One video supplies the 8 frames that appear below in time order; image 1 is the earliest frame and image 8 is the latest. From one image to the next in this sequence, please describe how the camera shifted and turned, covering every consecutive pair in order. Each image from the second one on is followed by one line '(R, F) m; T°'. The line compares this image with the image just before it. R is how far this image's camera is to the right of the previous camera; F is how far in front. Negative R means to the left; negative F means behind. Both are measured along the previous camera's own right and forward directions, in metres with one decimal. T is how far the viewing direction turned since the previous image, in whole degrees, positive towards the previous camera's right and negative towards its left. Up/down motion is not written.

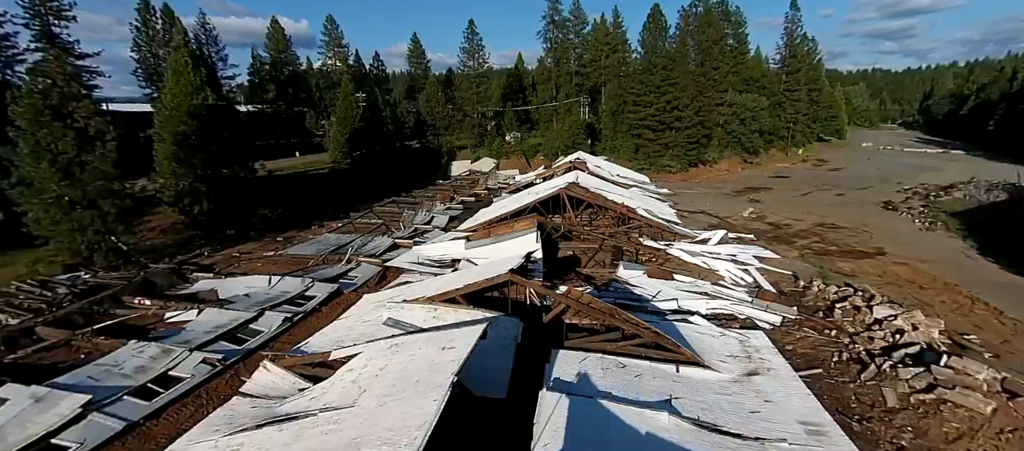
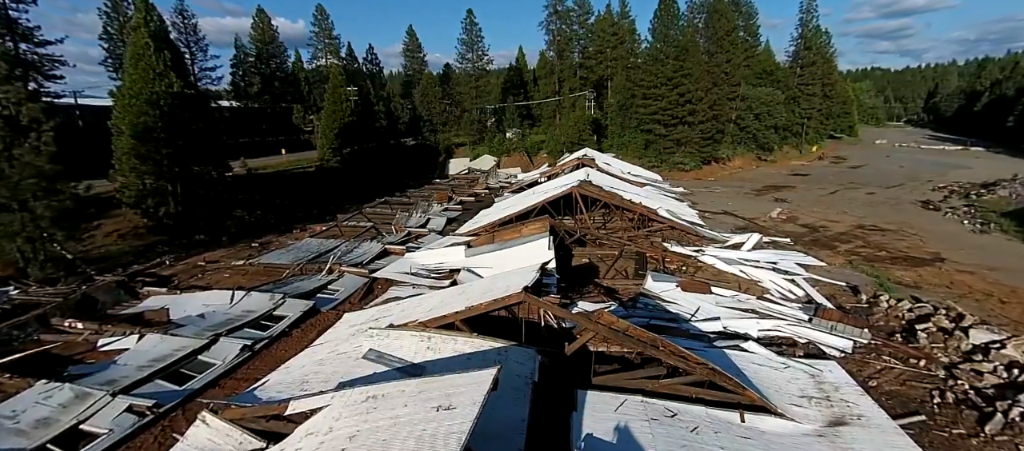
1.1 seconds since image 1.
(-0.2, +1.9) m; 0°
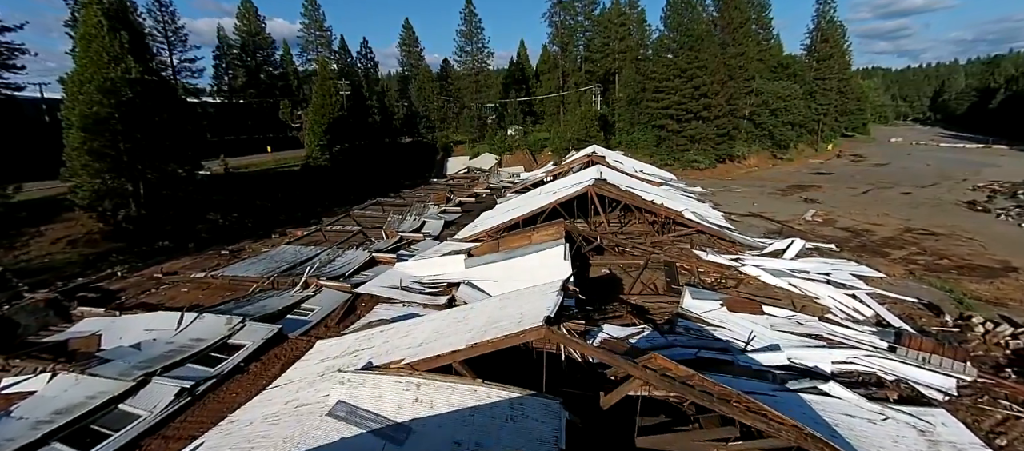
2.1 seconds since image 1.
(-0.2, +1.8) m; 0°
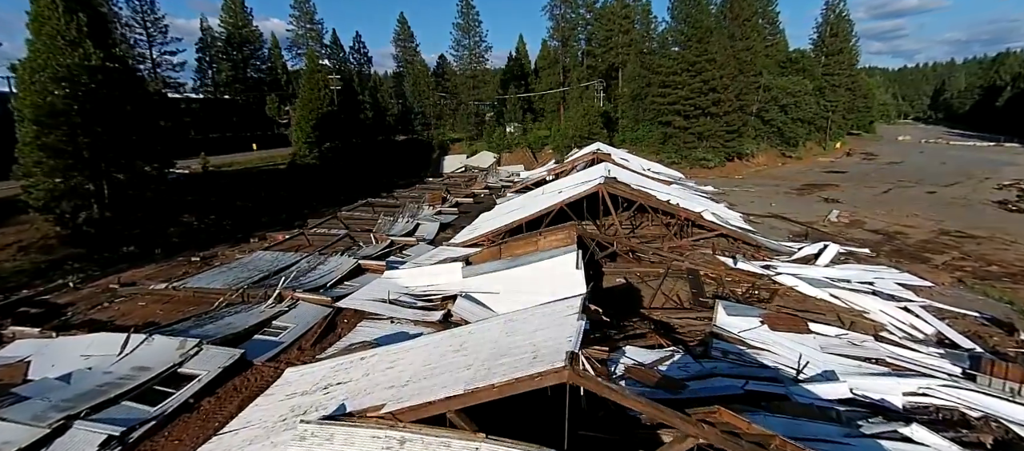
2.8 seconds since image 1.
(-0.1, +1.2) m; 0°
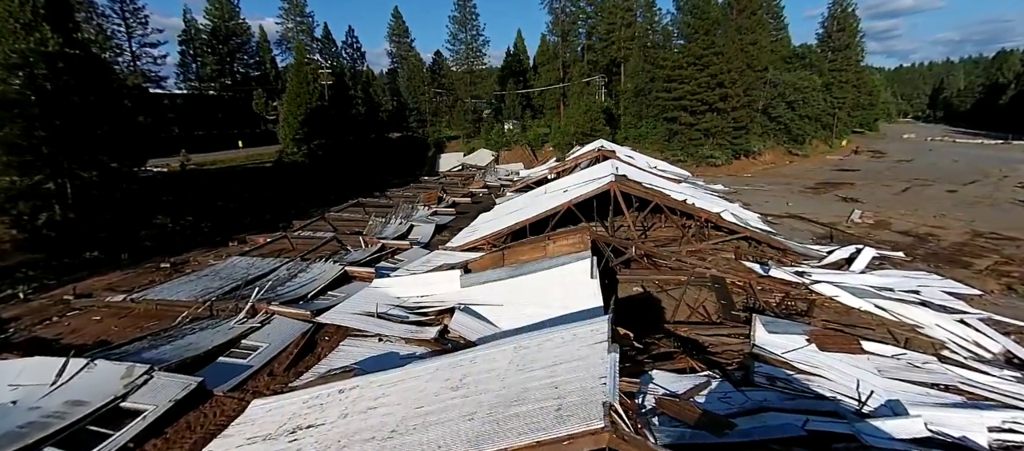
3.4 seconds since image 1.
(-0.1, +1.0) m; 0°
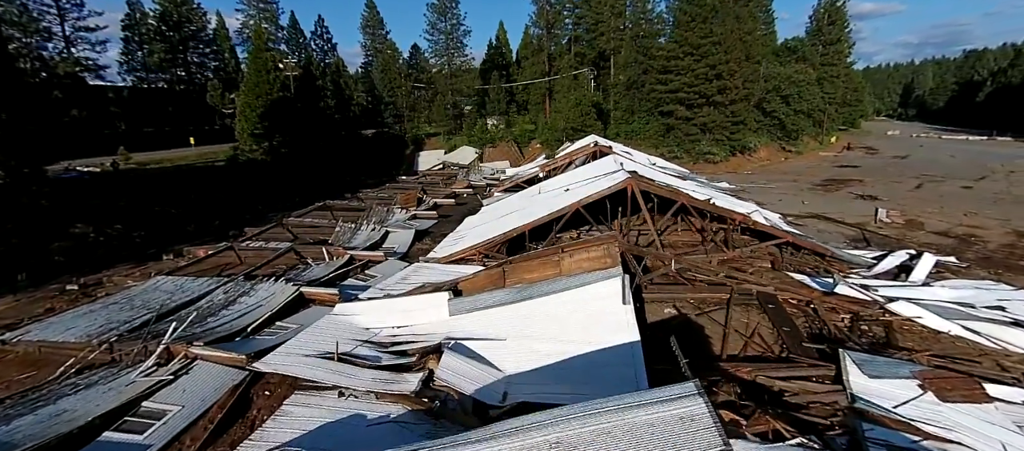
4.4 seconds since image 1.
(-0.3, +1.8) m; +2°
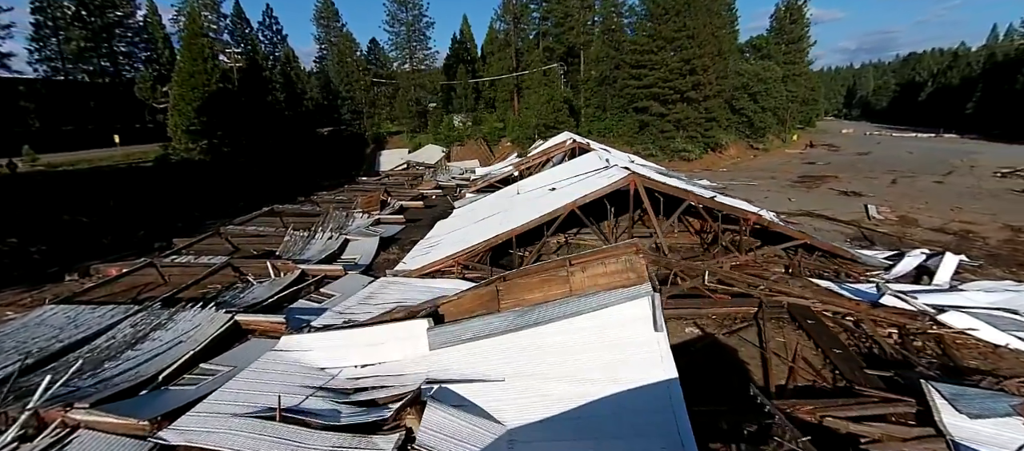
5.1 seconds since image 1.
(-0.3, +1.3) m; +4°
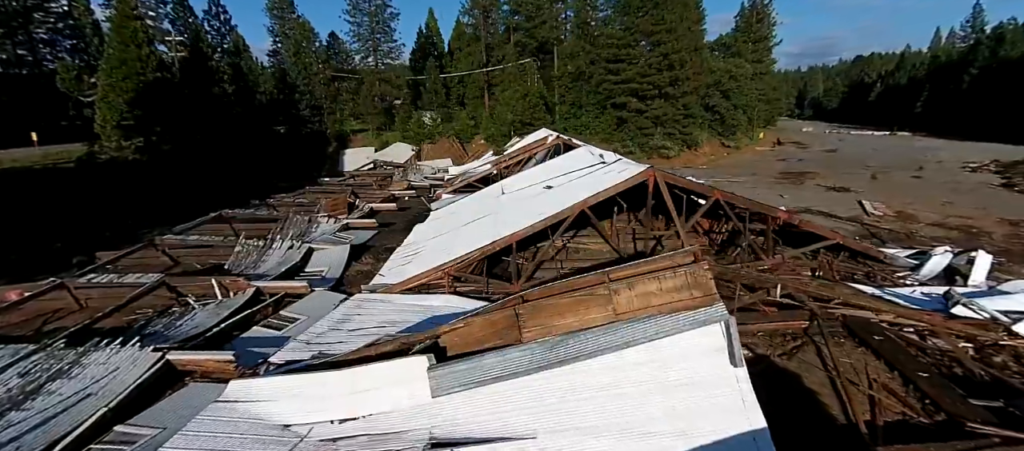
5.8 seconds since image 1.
(-0.5, +1.1) m; +4°
